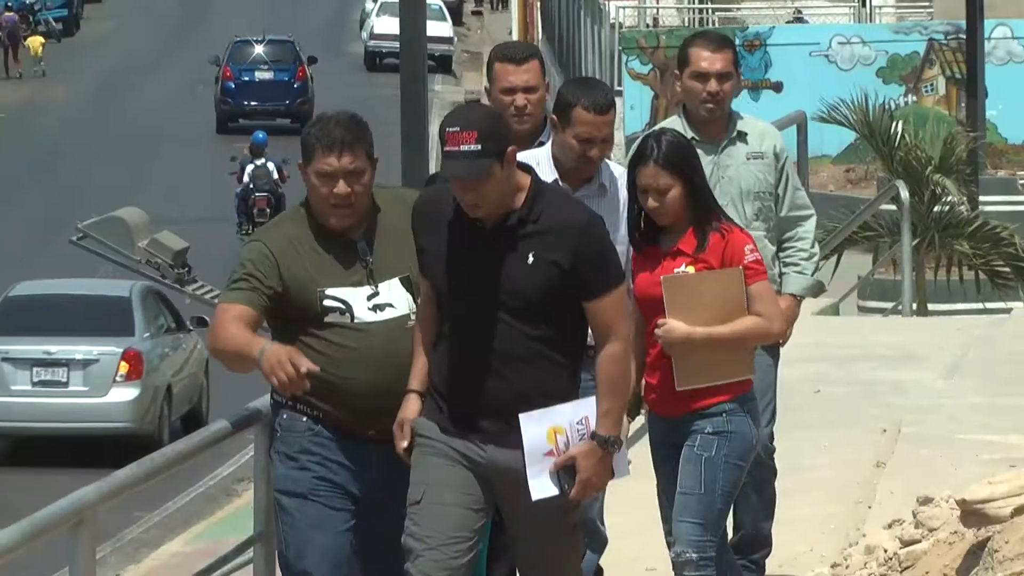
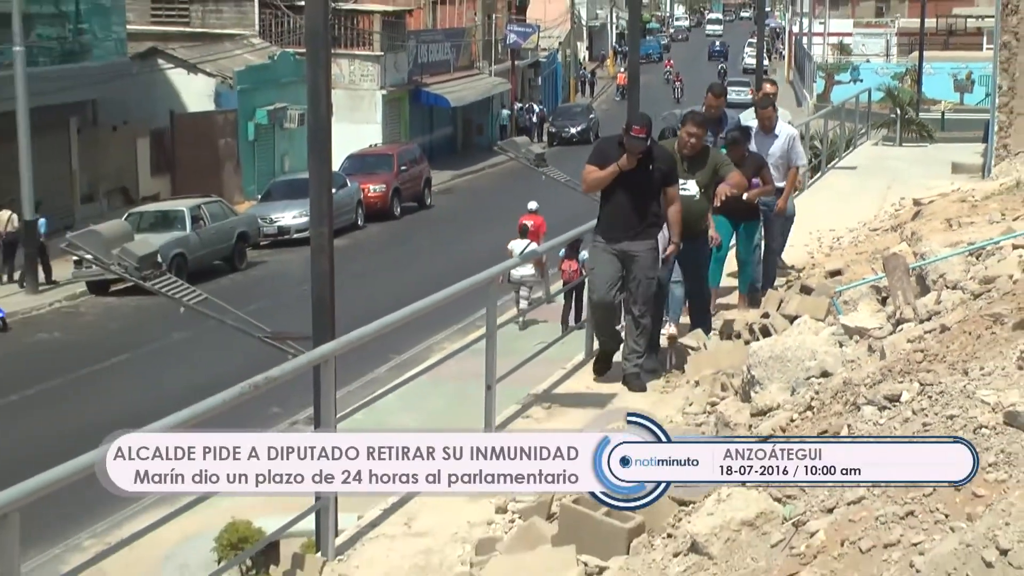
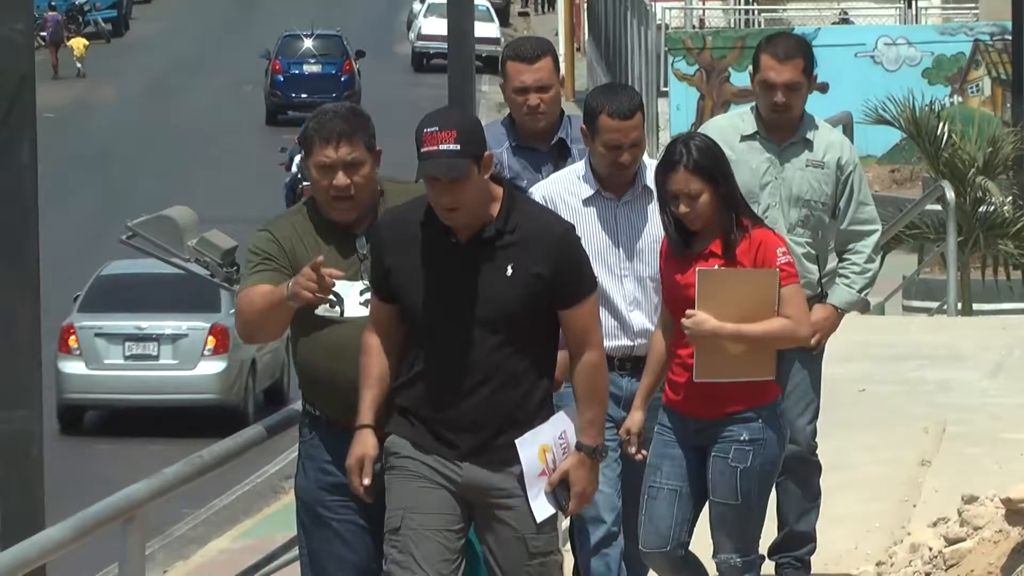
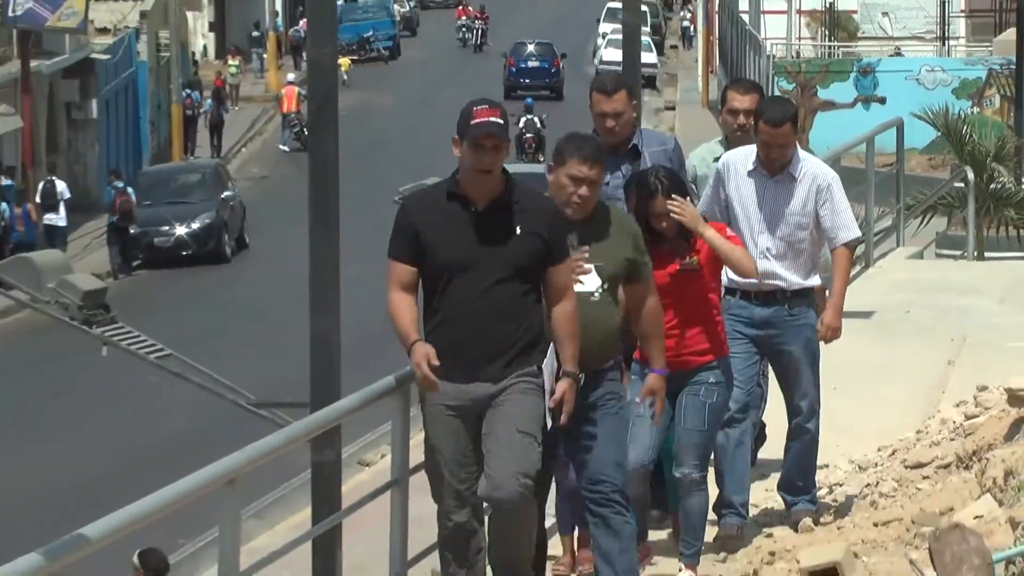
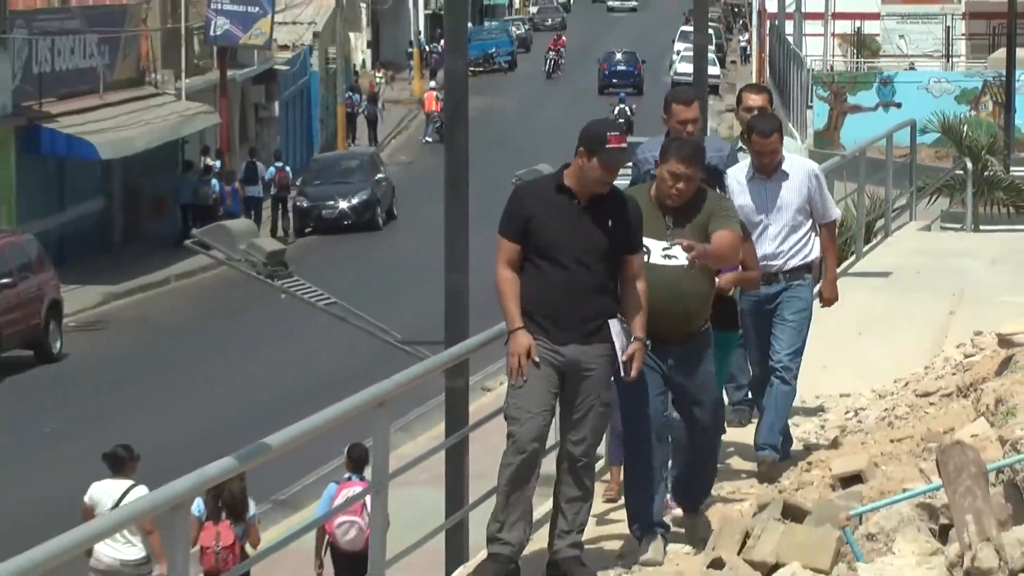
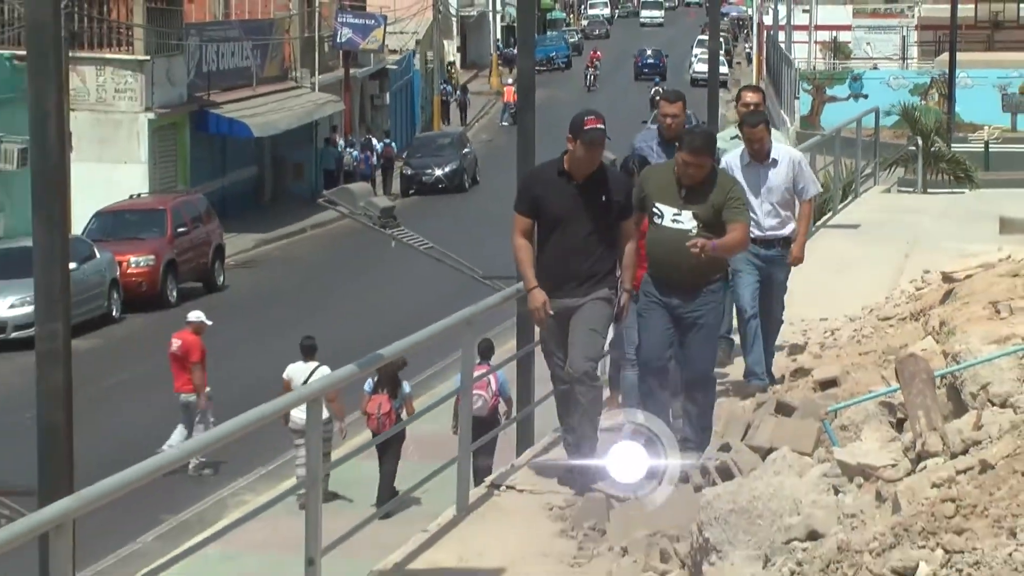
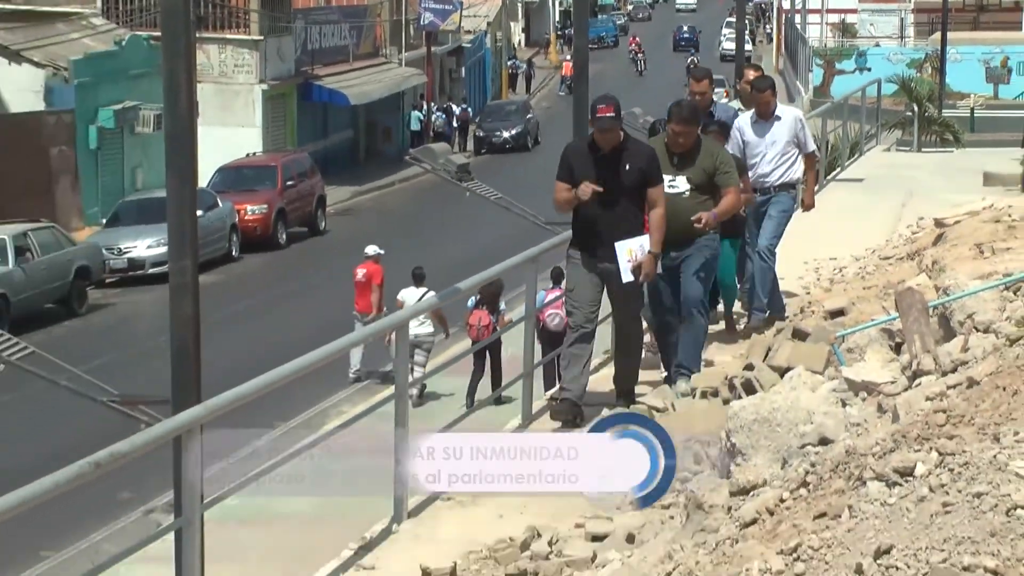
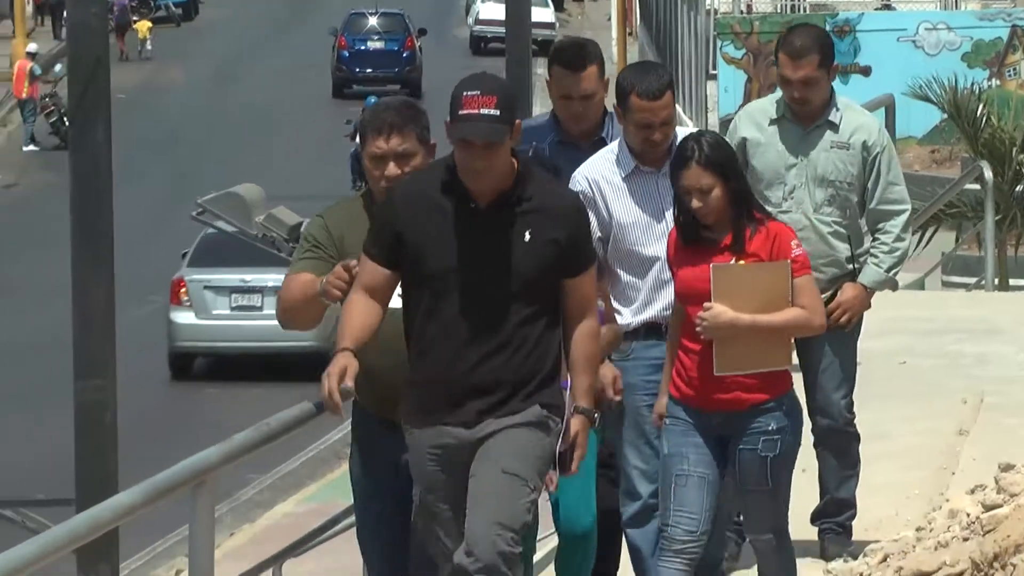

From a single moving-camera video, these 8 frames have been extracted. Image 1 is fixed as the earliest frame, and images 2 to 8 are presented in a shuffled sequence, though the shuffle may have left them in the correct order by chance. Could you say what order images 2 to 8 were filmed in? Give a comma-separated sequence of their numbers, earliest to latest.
3, 8, 4, 5, 6, 7, 2
